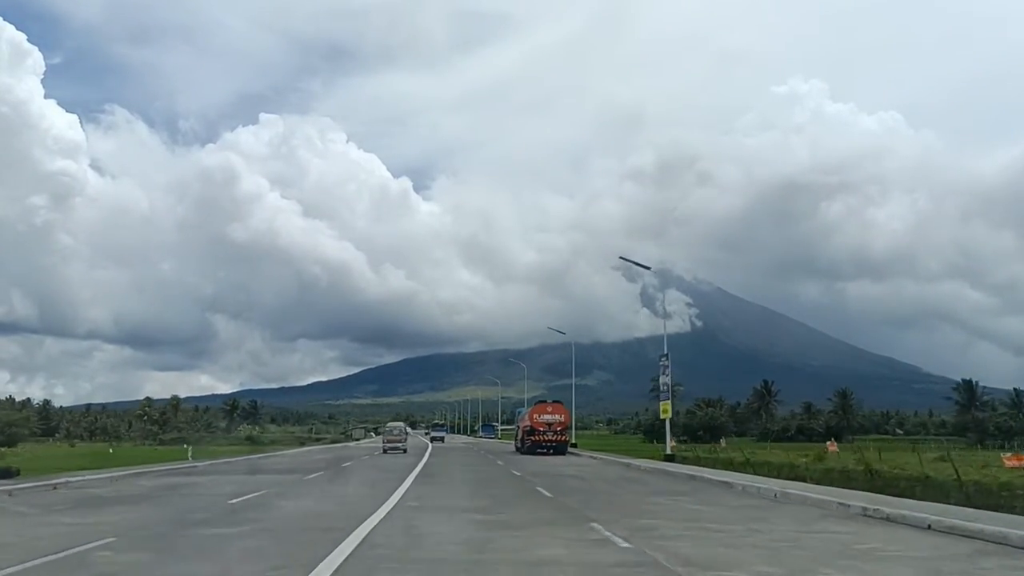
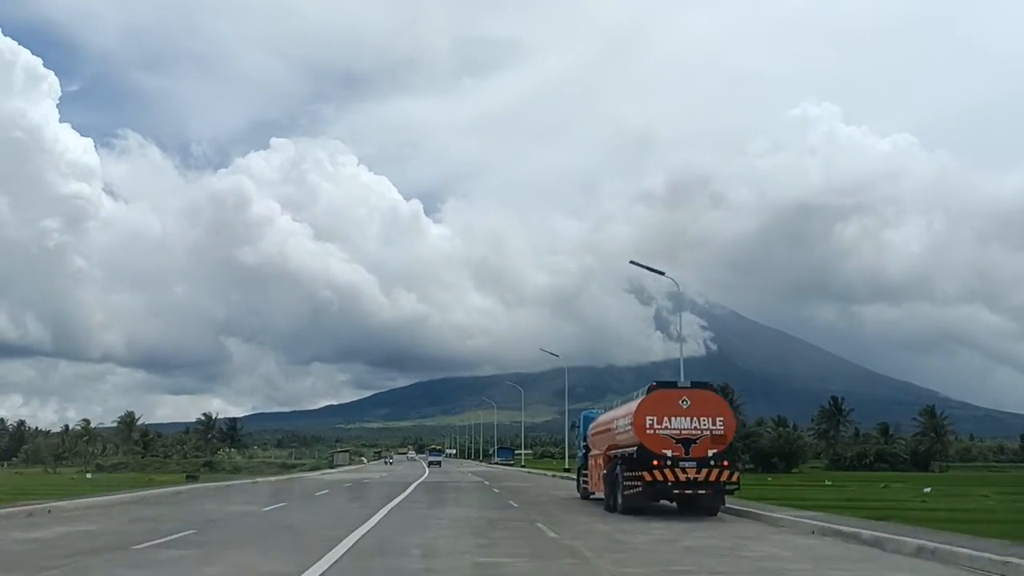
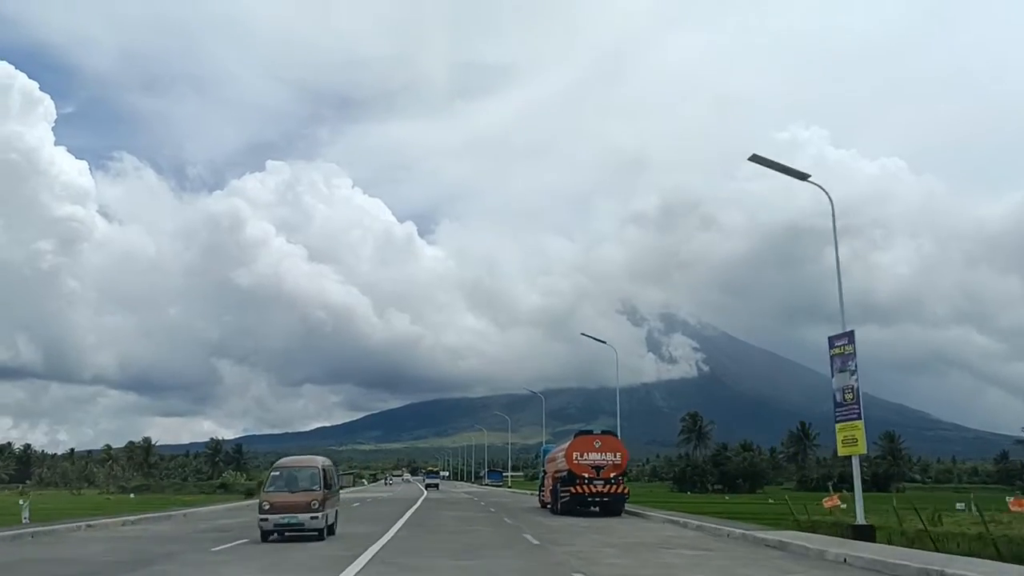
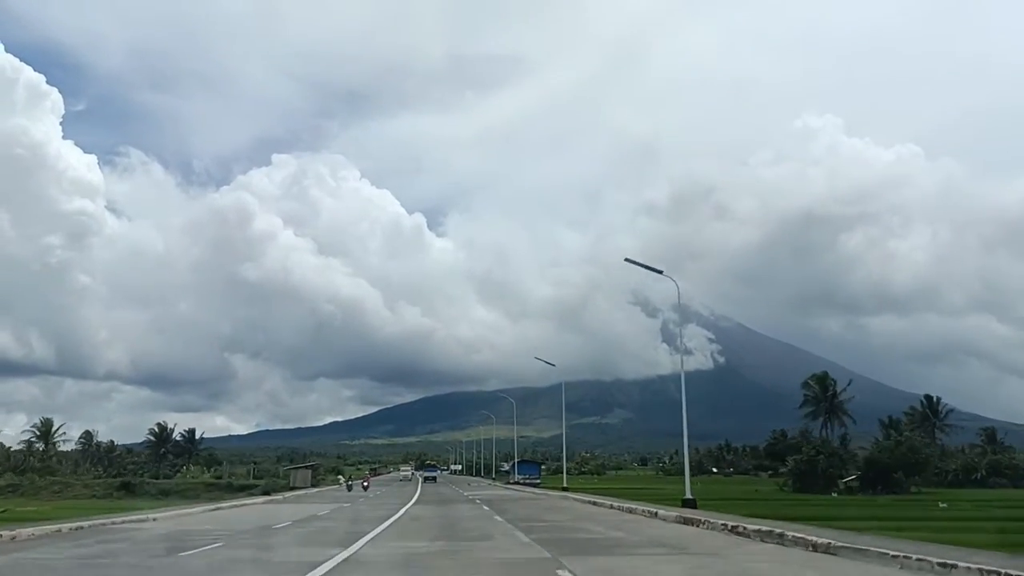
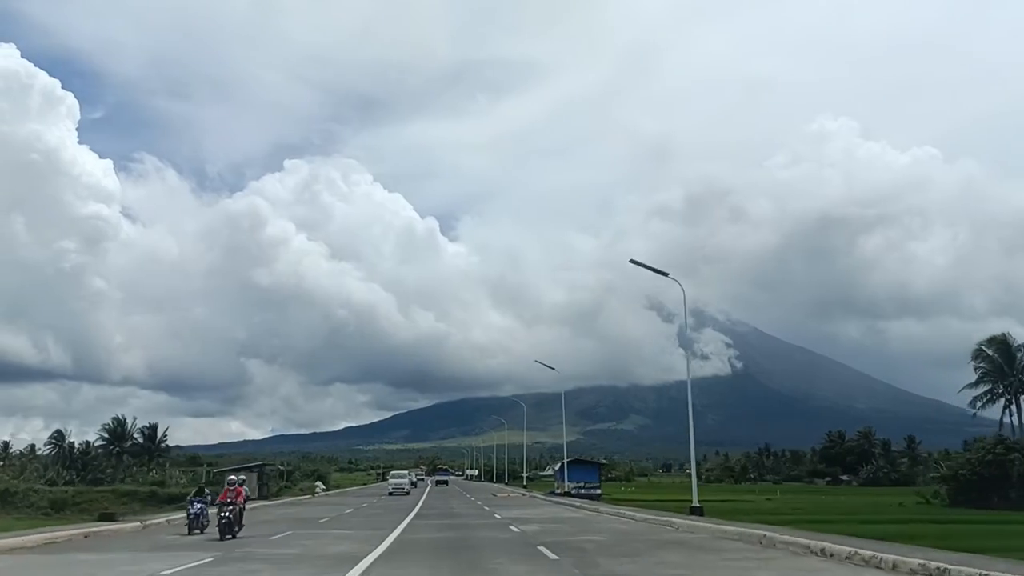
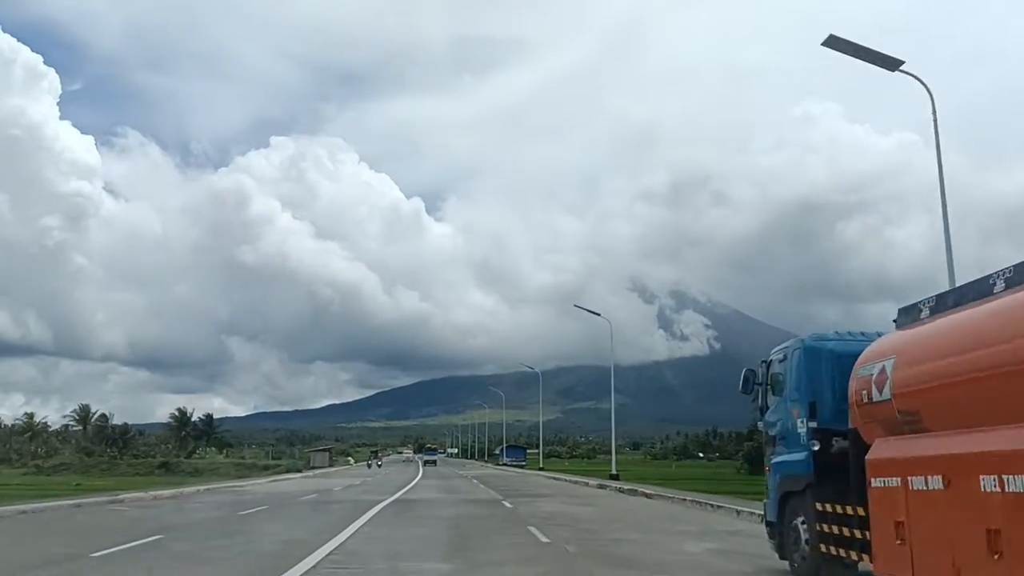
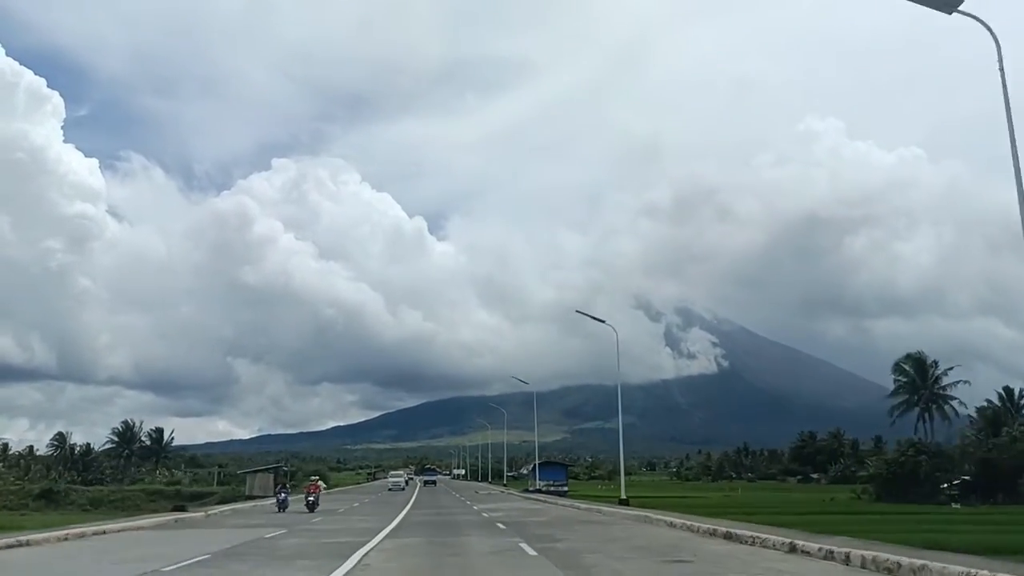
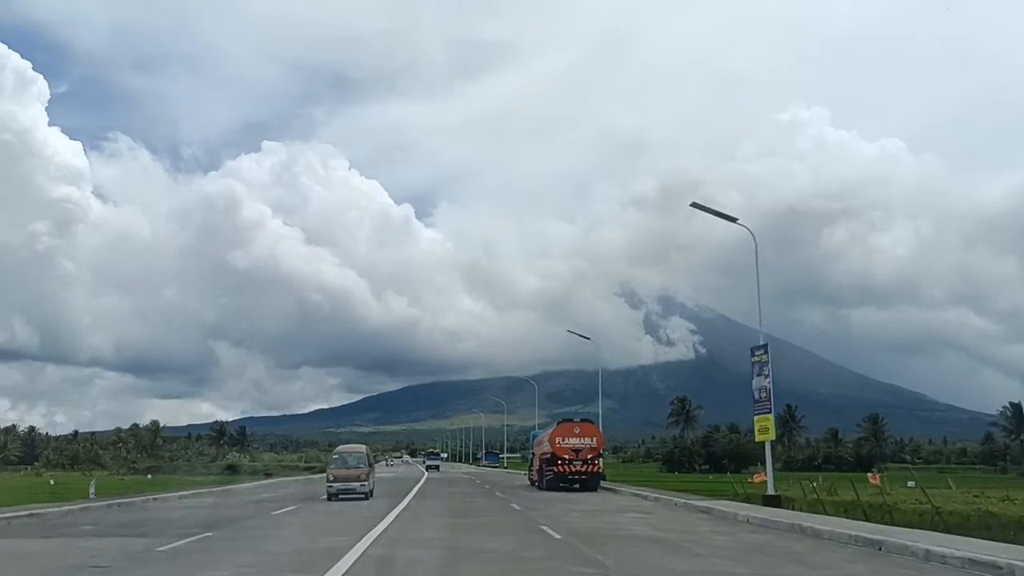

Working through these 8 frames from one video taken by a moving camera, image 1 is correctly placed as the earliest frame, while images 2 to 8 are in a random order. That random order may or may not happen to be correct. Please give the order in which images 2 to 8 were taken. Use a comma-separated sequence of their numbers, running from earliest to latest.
8, 3, 2, 6, 4, 7, 5
